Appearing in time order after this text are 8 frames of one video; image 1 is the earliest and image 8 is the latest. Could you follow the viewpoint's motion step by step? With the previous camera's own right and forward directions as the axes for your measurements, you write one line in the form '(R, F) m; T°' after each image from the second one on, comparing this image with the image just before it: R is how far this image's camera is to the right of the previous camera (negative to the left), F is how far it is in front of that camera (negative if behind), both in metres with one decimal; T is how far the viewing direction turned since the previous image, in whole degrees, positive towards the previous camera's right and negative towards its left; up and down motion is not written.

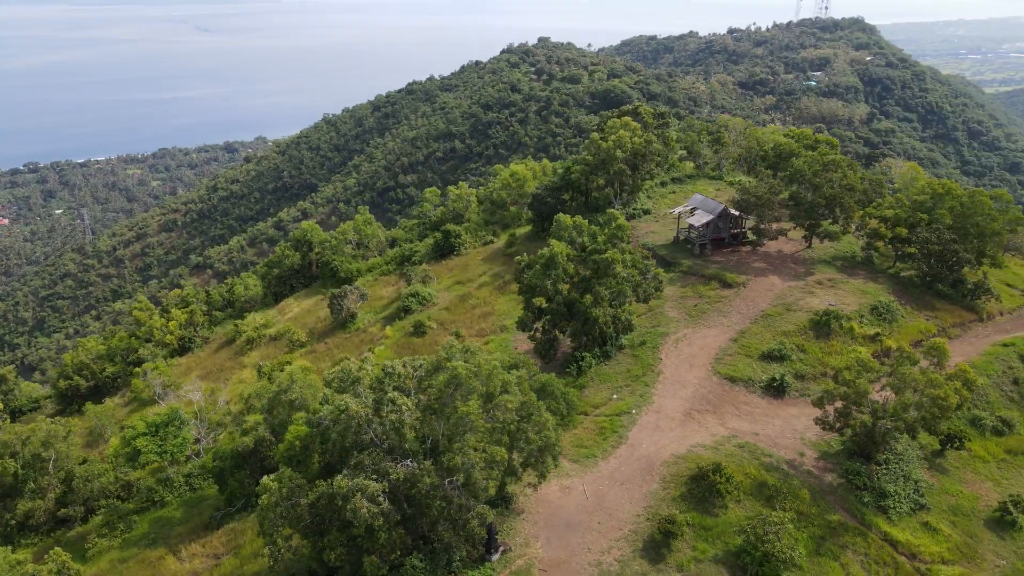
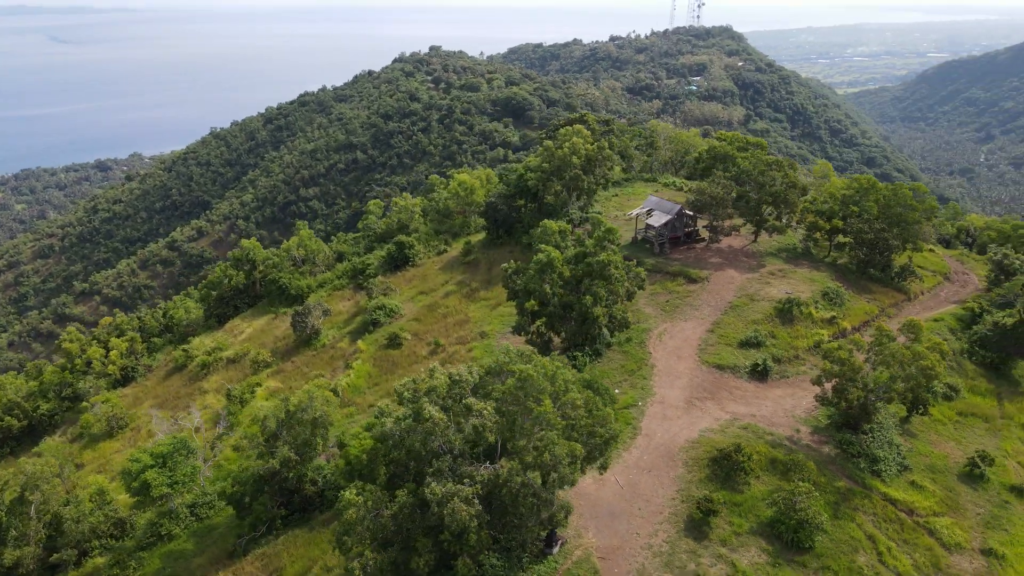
(-3.2, -0.4) m; +8°
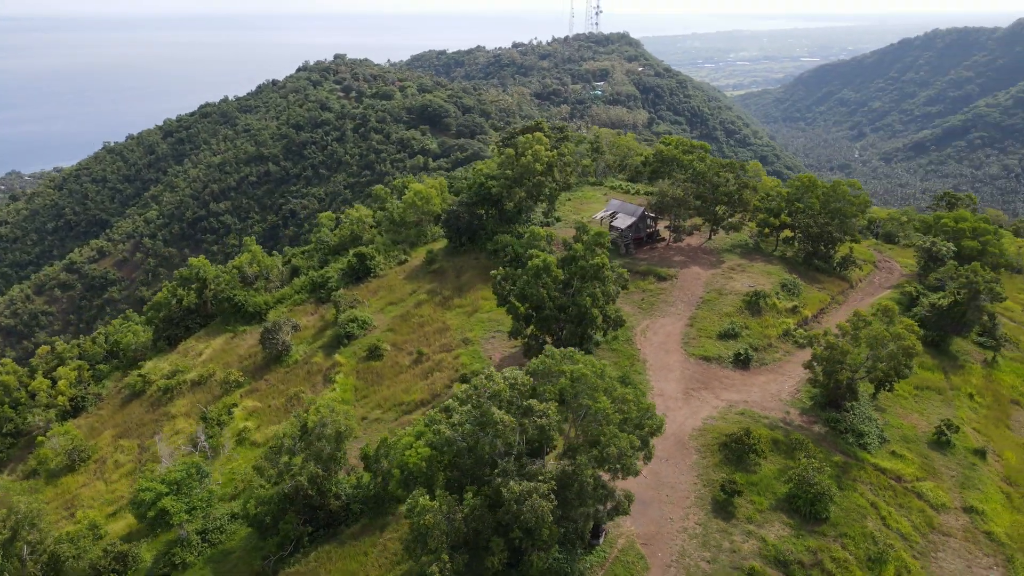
(-2.8, -0.4) m; +7°
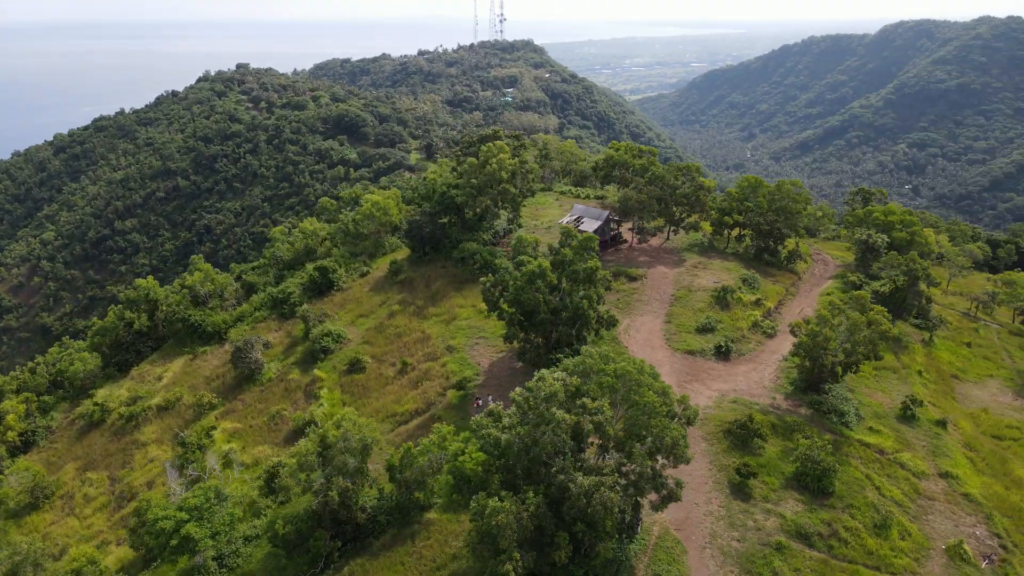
(-2.8, -0.4) m; +7°
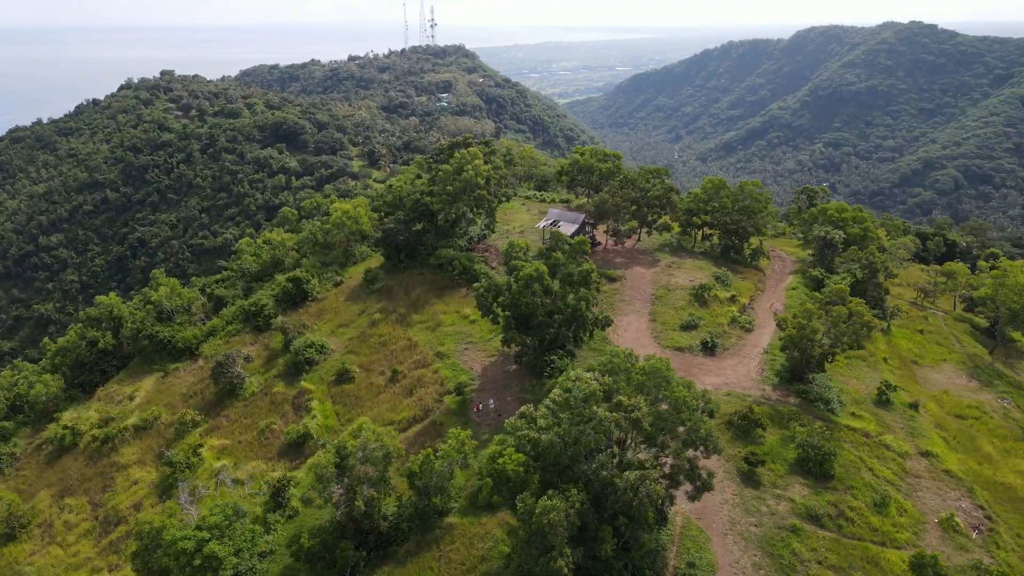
(-2.1, -0.3) m; +5°
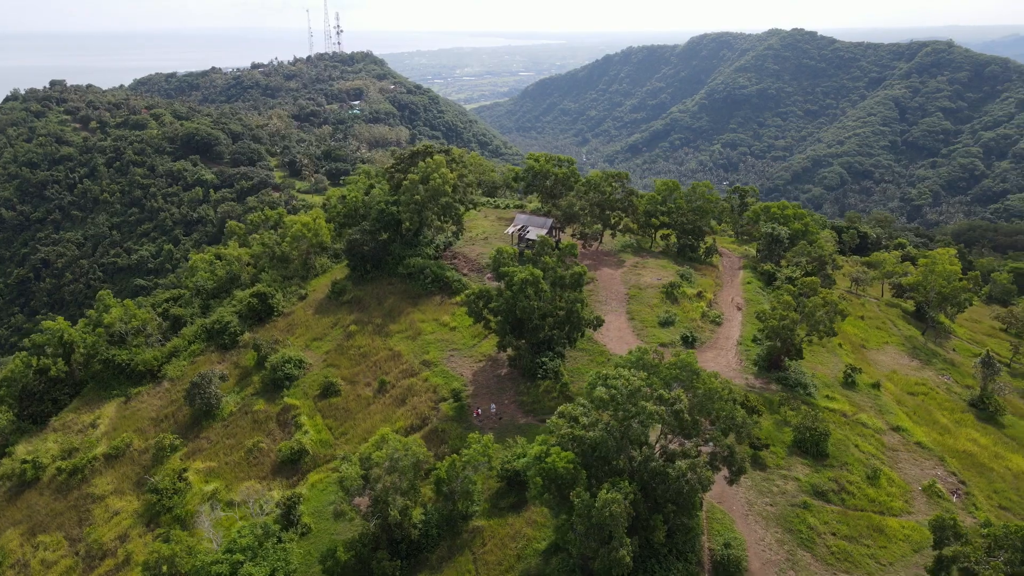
(-2.8, -0.4) m; +7°
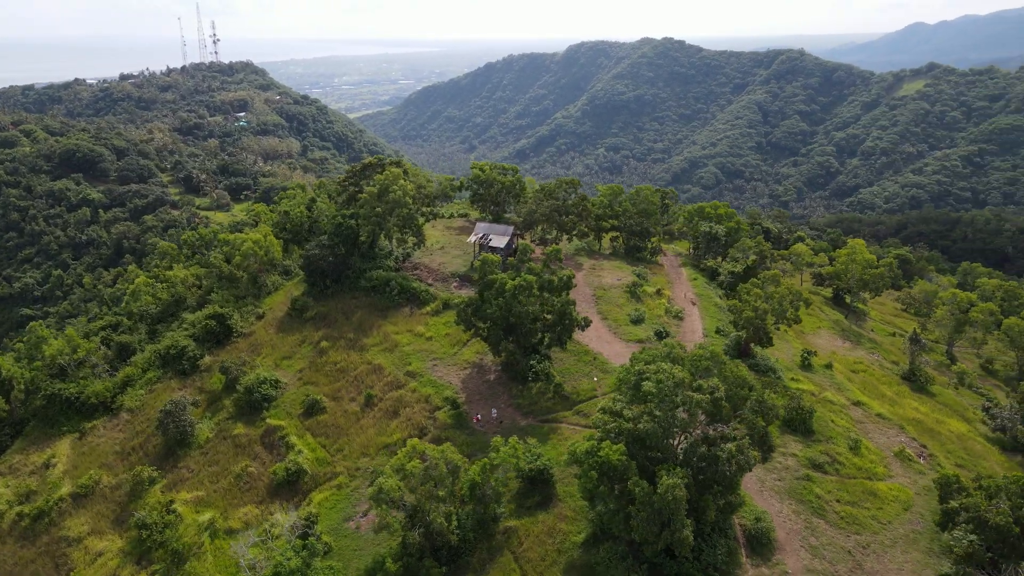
(-3.6, -0.5) m; +8°
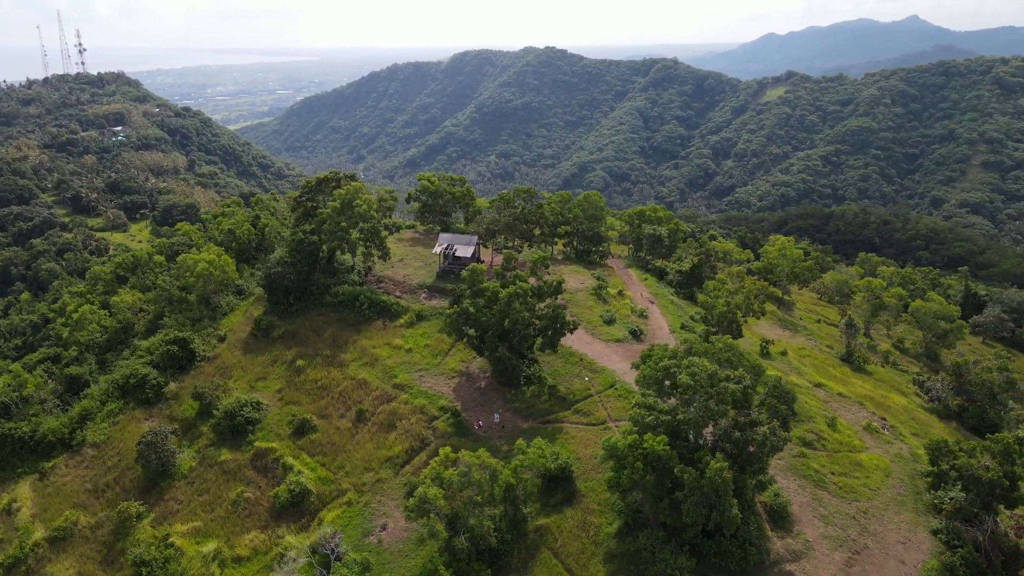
(-3.7, -0.5) m; +8°
